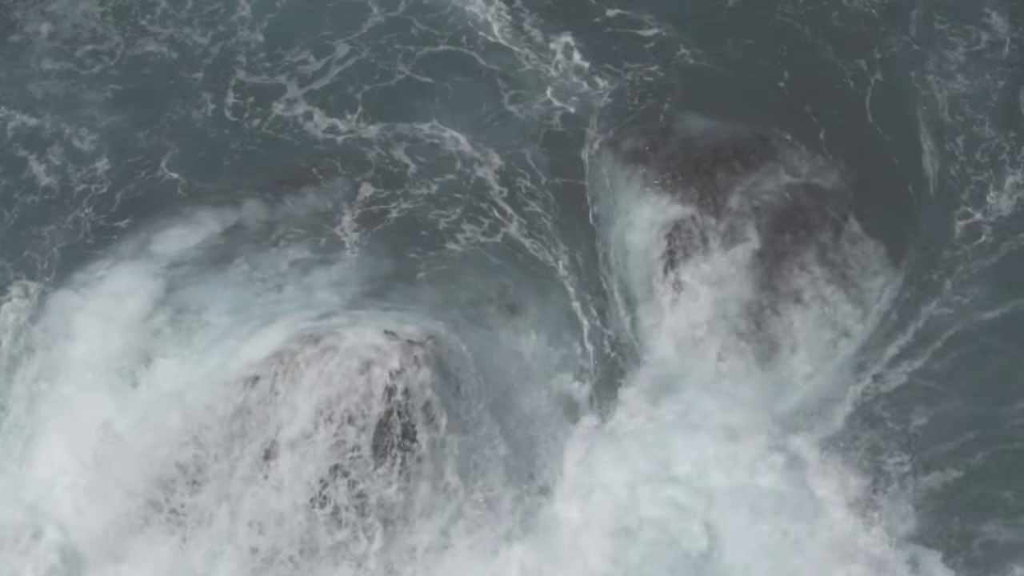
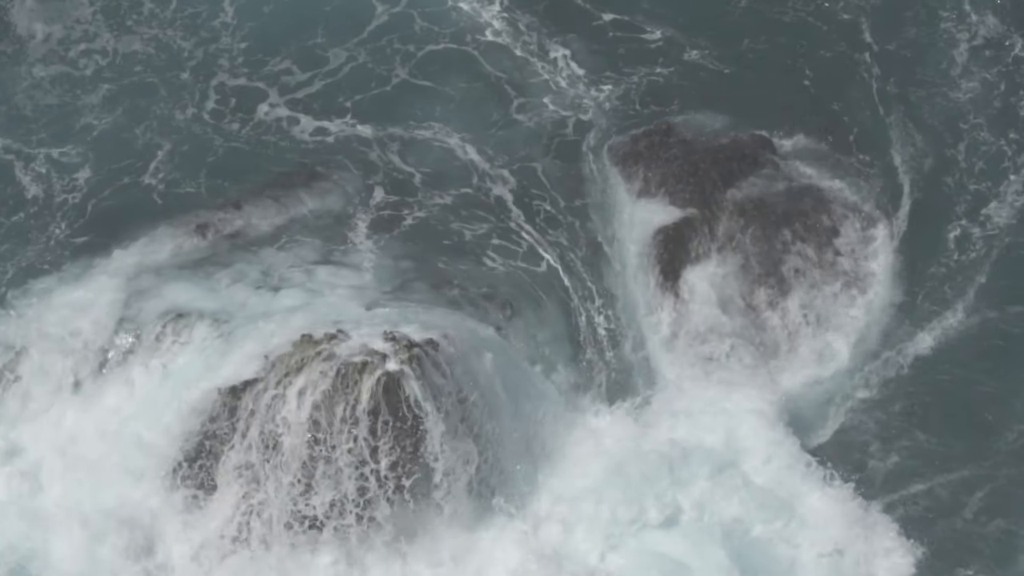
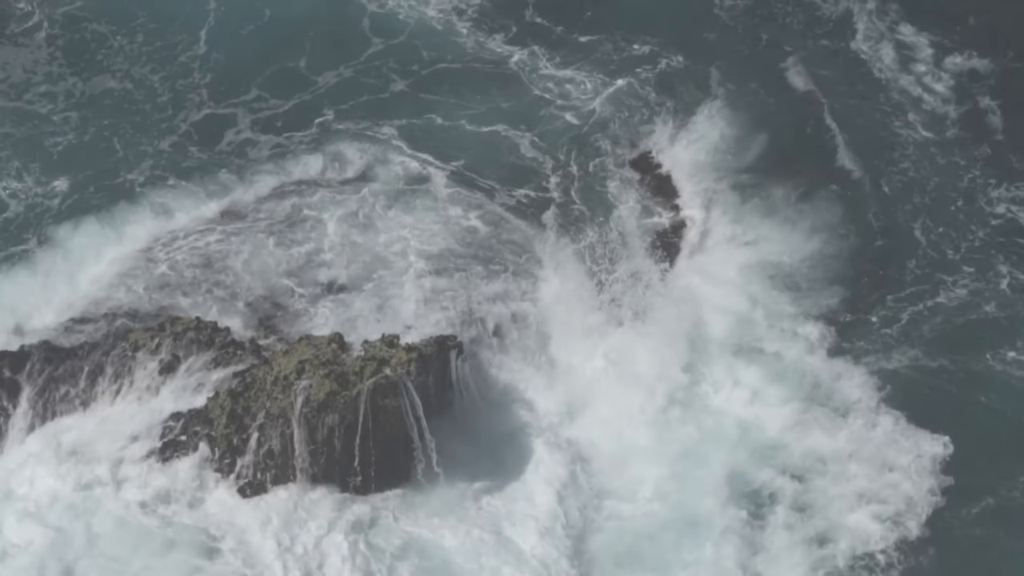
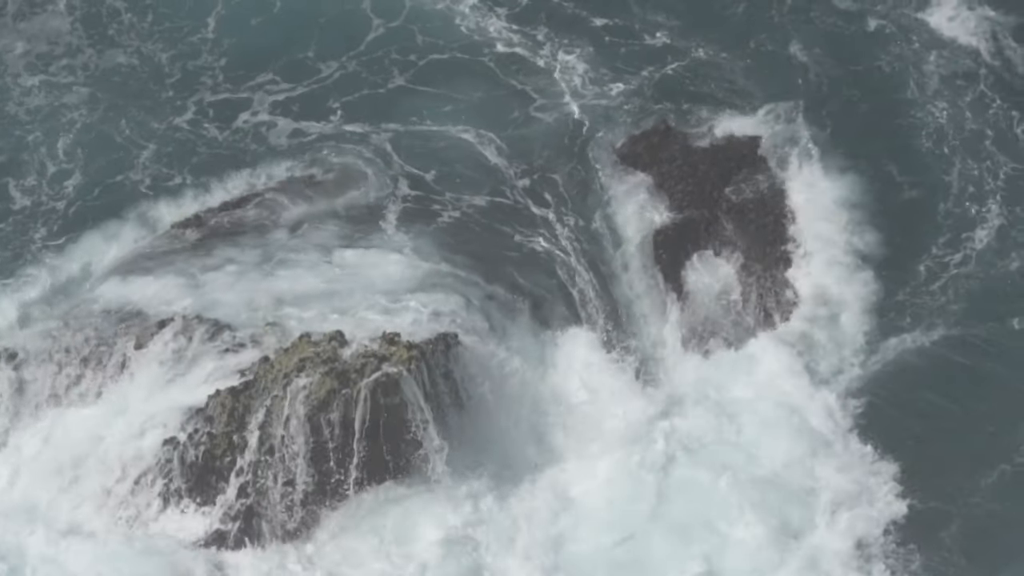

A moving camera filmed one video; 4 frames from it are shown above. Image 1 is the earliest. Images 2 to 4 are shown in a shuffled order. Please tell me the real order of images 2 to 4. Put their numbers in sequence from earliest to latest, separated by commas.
2, 4, 3
